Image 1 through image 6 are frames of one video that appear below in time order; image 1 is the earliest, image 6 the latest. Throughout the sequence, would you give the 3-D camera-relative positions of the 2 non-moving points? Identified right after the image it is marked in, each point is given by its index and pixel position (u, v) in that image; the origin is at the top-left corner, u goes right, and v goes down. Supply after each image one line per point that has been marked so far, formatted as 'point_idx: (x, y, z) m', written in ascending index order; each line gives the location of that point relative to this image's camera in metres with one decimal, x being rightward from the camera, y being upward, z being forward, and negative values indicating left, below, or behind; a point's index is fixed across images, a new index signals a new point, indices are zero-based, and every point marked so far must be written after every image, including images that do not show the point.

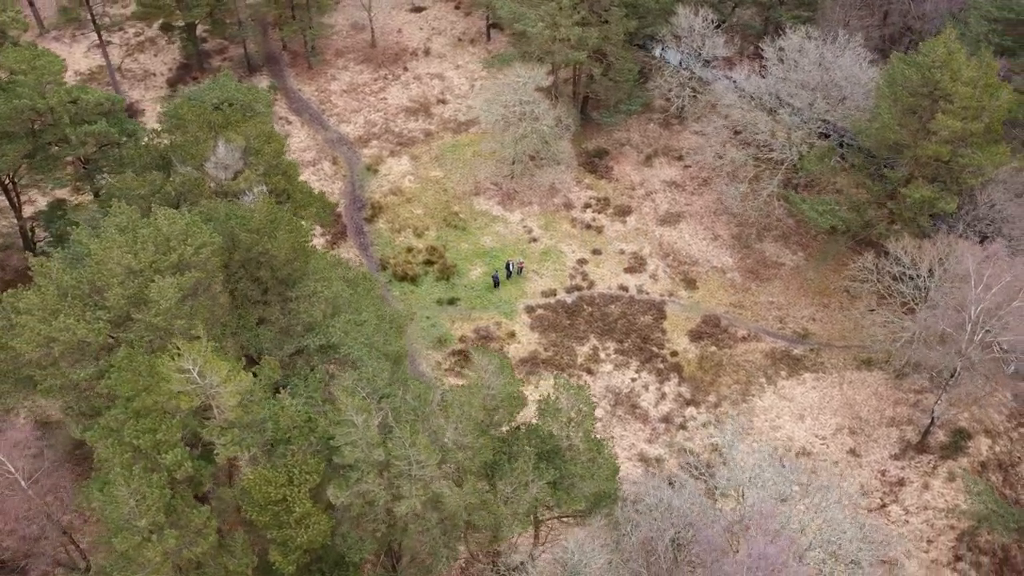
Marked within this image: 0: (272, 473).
0: (-5.2, -4.0, +17.3) m
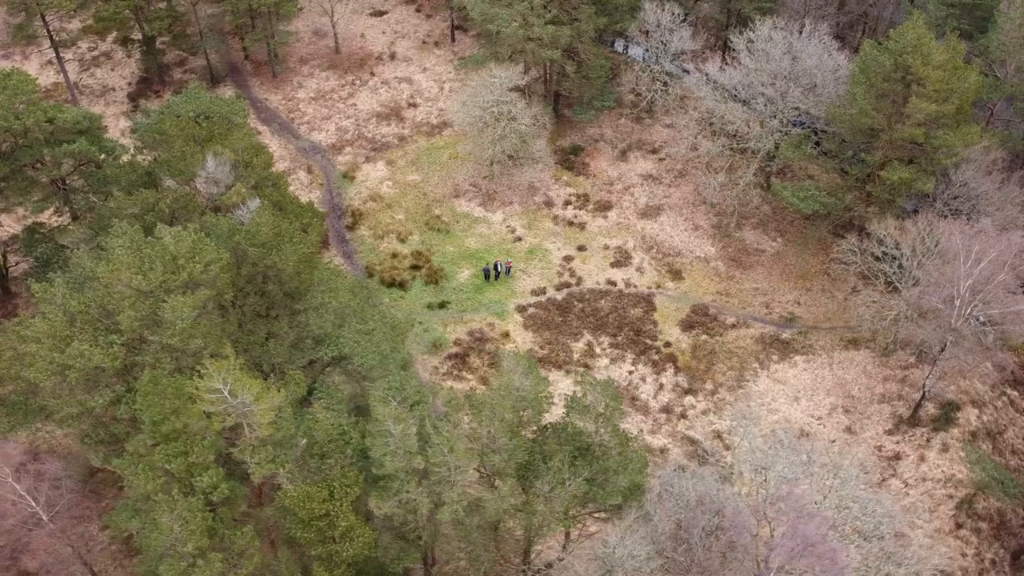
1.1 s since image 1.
0: (-4.2, -4.3, +17.1) m
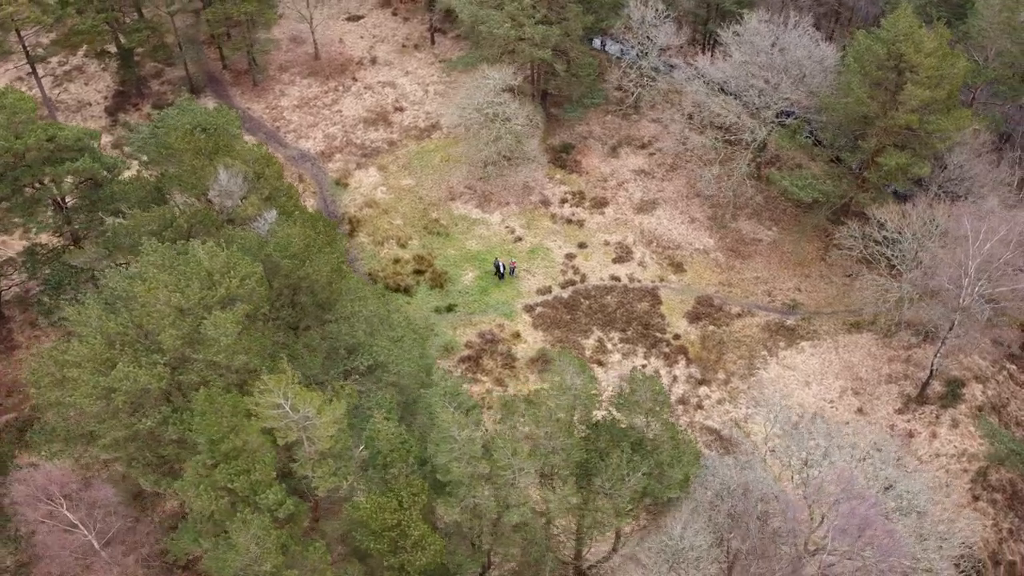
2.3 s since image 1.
0: (-2.8, -4.5, +17.0) m
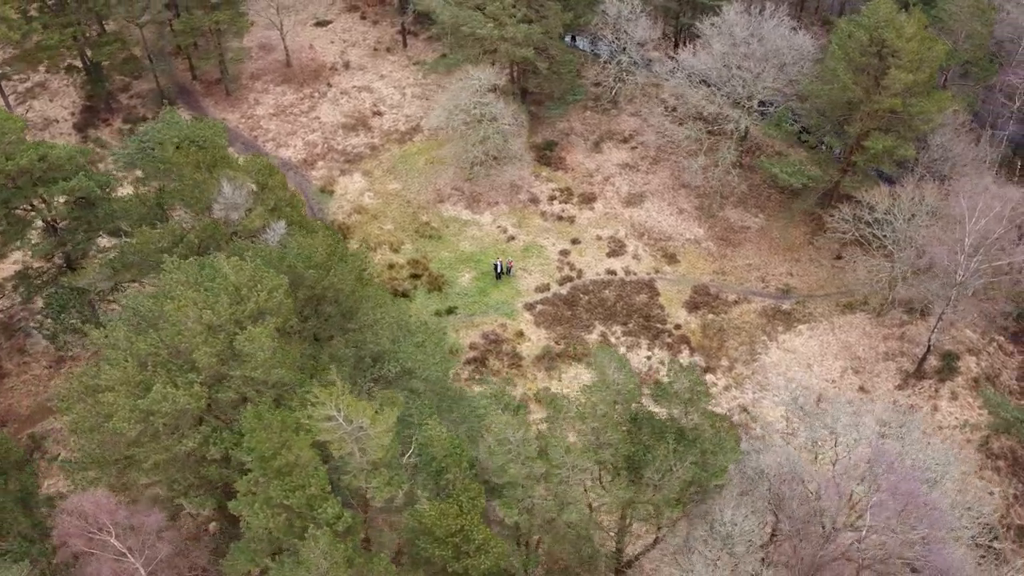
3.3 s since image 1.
0: (-1.5, -4.6, +16.9) m
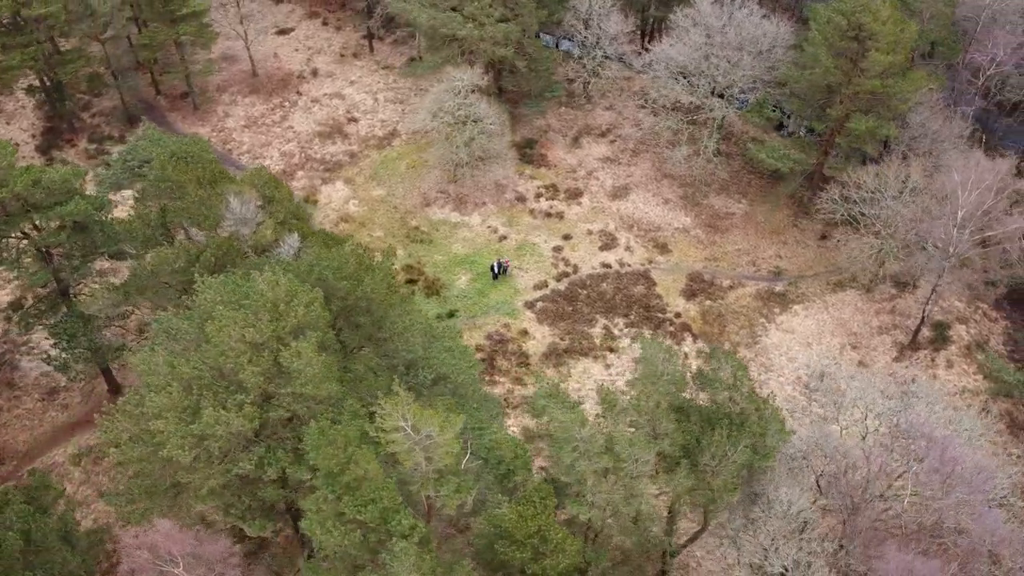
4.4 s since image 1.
0: (+0.1, -4.6, +16.9) m
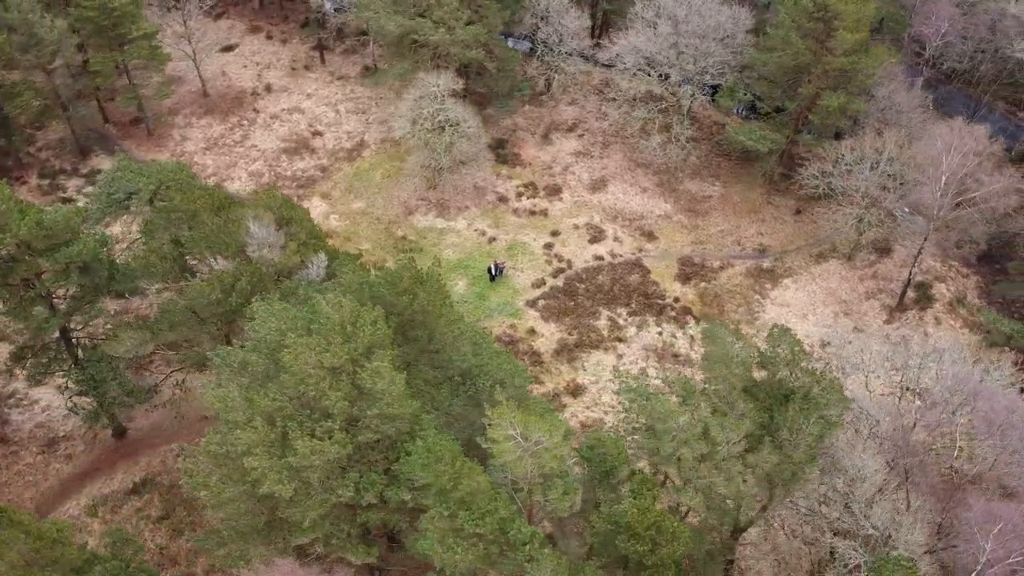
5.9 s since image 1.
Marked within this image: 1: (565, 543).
0: (+2.6, -4.6, +17.1) m
1: (+1.1, -5.9, +17.9) m
